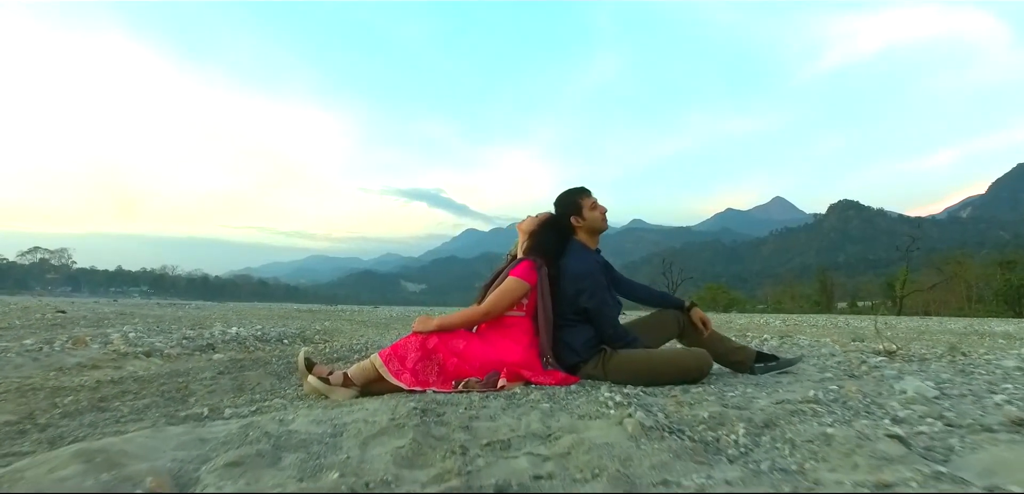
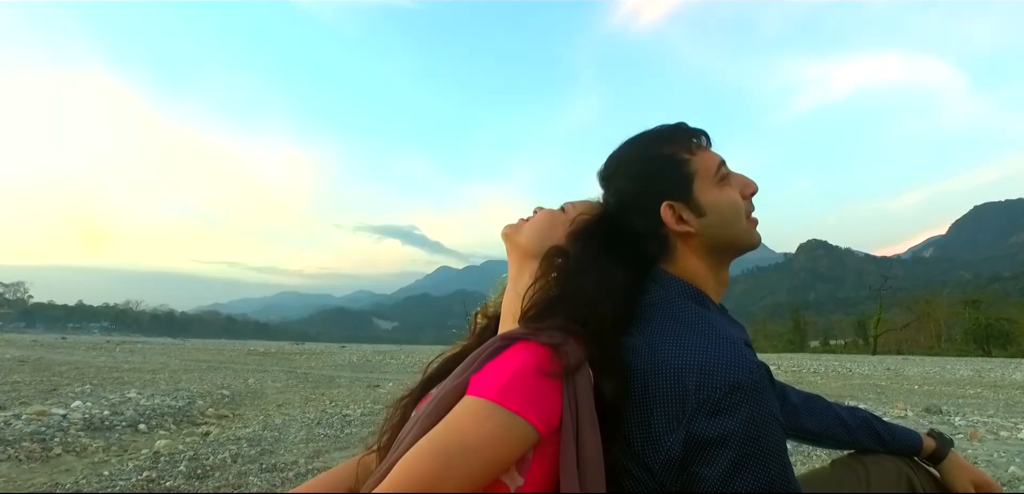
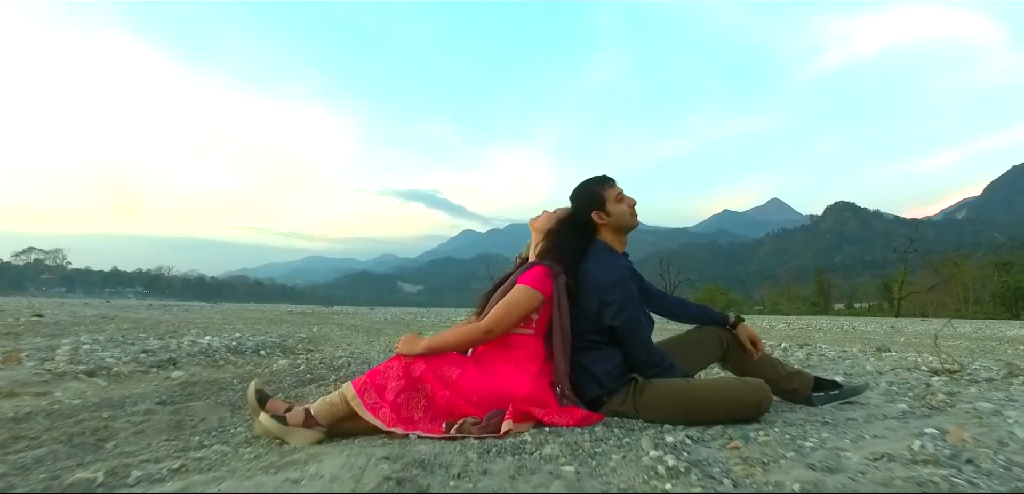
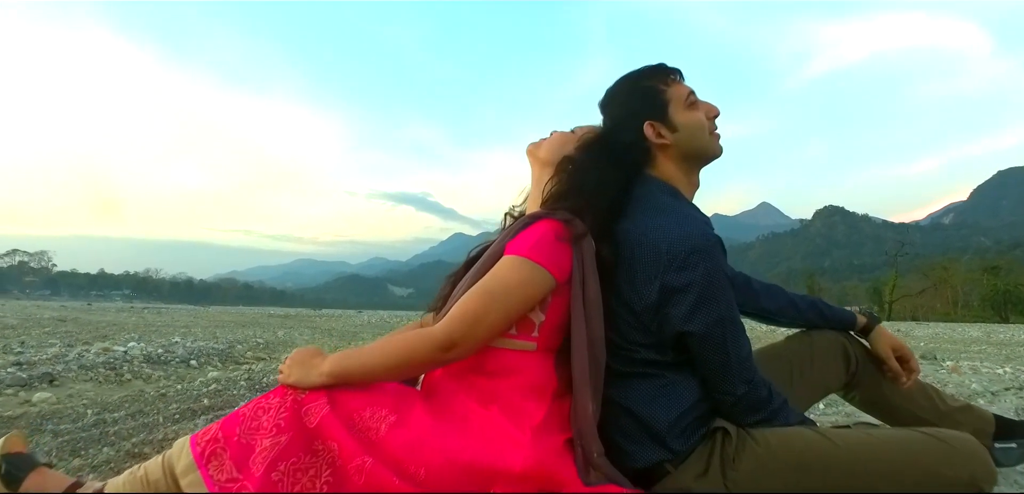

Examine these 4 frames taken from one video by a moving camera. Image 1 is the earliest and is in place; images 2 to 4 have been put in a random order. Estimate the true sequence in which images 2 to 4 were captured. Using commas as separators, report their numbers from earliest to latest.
3, 4, 2
